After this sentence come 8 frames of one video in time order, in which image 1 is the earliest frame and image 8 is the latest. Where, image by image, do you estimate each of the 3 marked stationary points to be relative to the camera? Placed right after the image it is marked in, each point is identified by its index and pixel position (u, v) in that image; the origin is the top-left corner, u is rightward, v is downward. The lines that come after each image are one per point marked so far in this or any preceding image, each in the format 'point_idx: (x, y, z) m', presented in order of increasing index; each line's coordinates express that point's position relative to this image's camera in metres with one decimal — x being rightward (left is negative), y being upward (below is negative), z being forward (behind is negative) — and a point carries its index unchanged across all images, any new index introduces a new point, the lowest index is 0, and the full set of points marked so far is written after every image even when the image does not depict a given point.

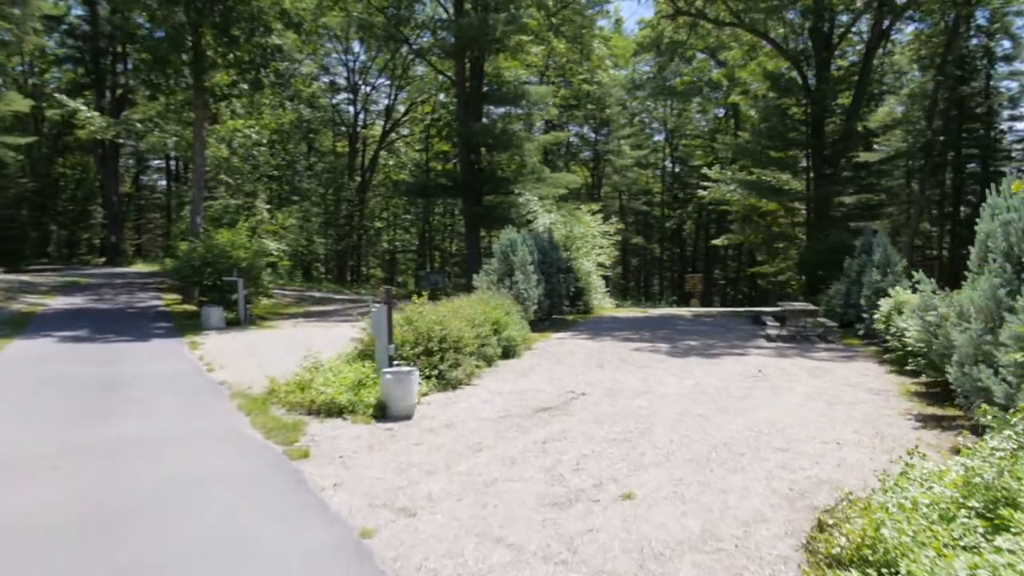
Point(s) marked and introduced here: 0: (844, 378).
0: (+3.4, -0.9, +8.0) m
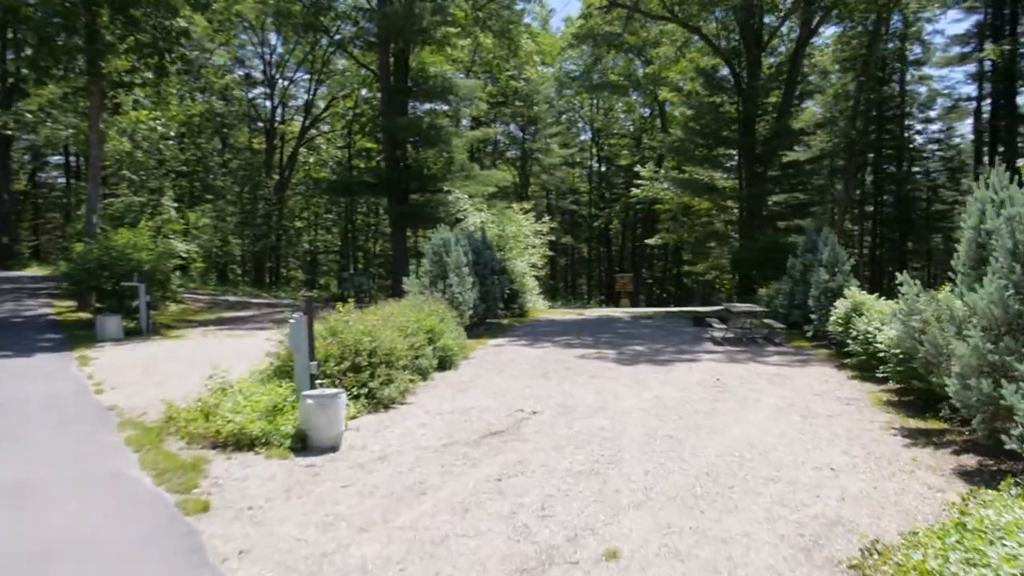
0: (+2.8, -0.9, +7.5) m
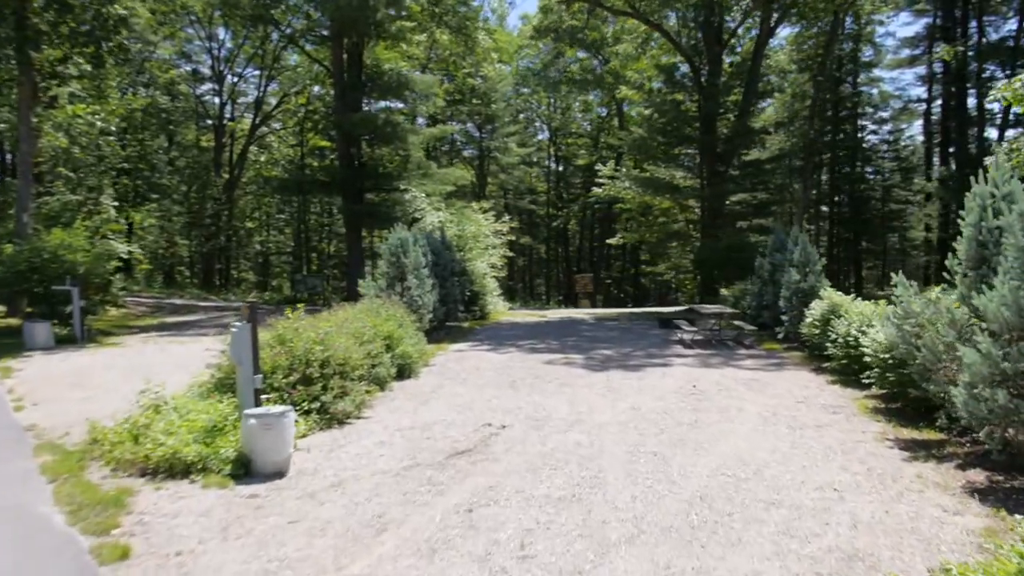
0: (+2.5, -0.9, +7.1) m
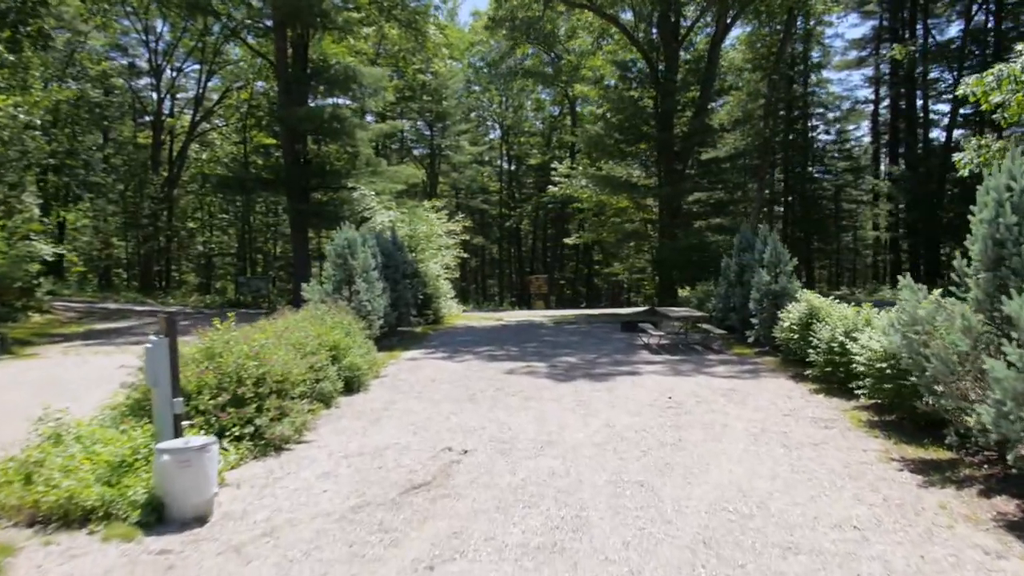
0: (+2.2, -1.0, +6.6) m
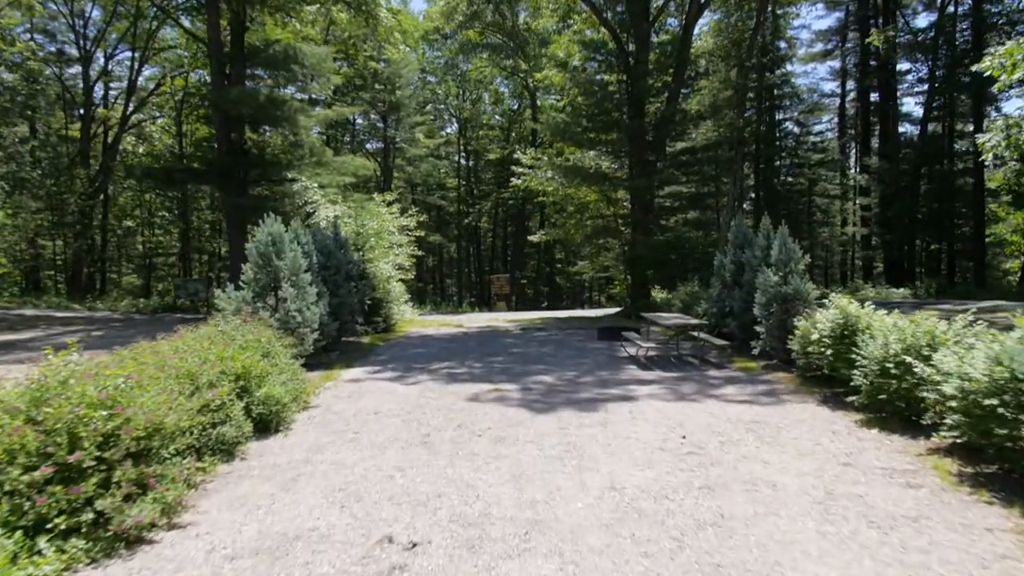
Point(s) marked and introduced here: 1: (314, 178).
0: (+2.0, -1.0, +5.1) m
1: (-4.6, +2.5, +18.2) m
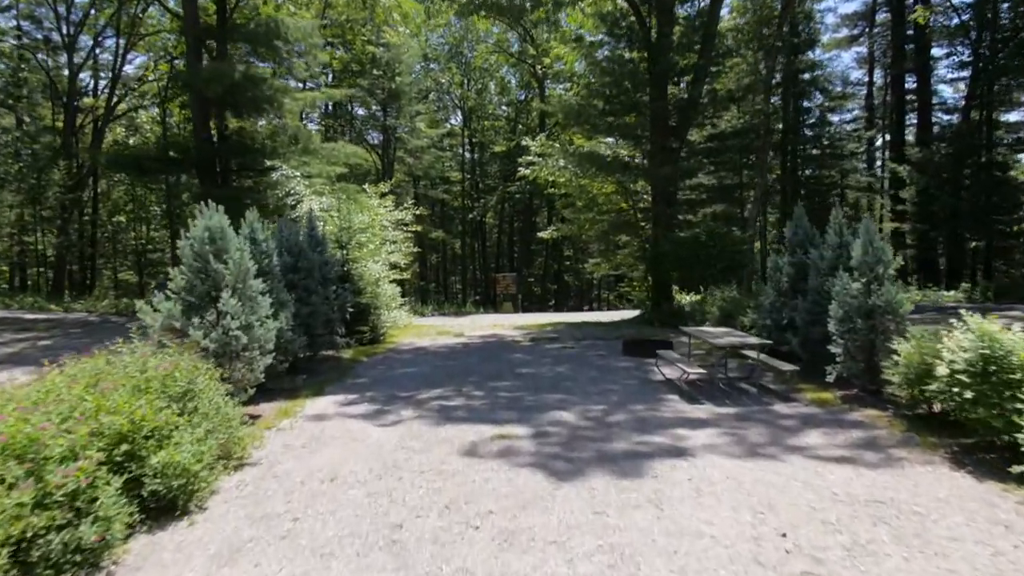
0: (+2.0, -1.1, +3.3) m
1: (-4.4, +2.5, +16.5) m
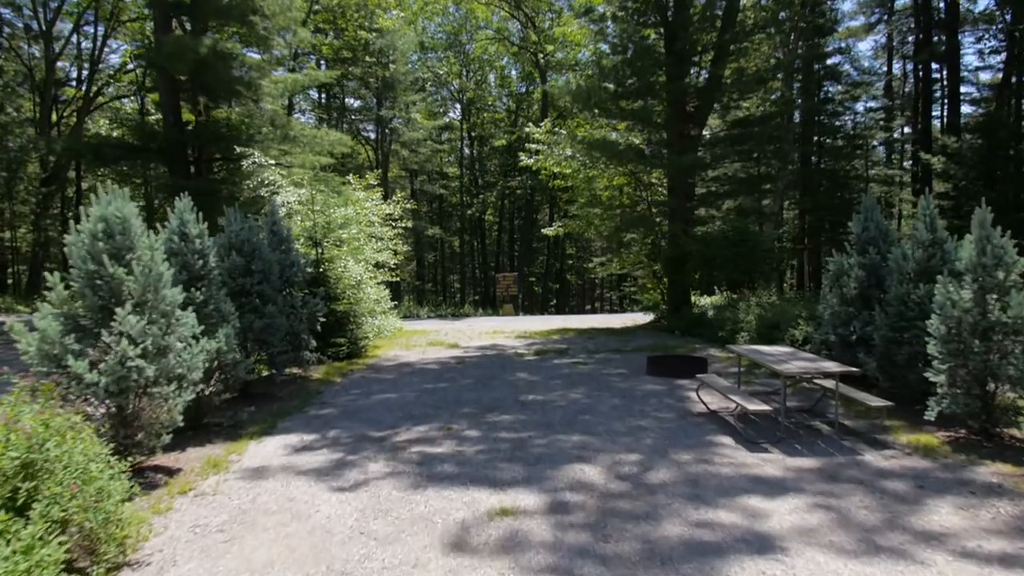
0: (+2.0, -1.2, +1.7) m
1: (-4.4, +2.5, +14.9) m
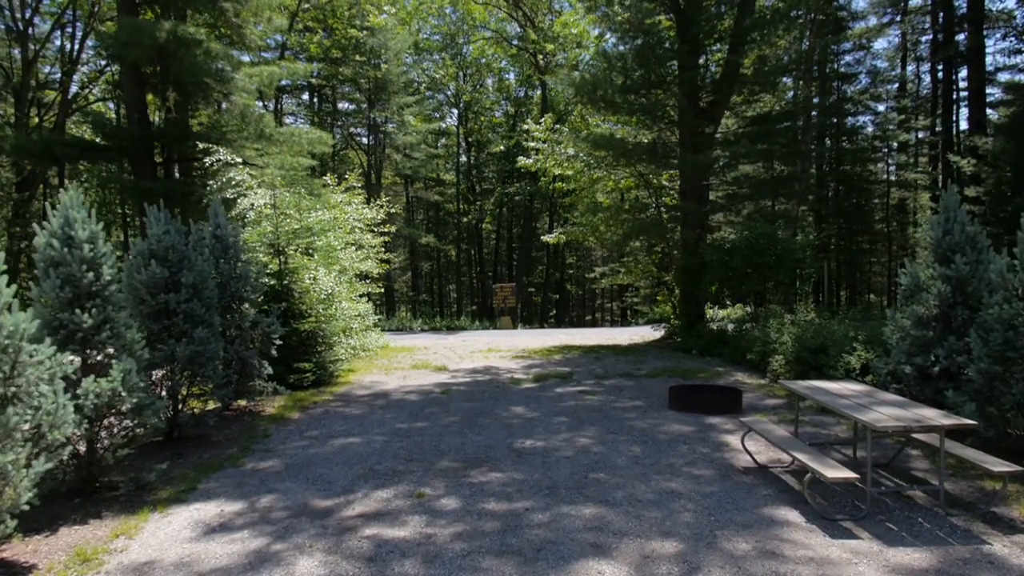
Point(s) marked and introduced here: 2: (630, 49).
0: (+2.0, -1.2, +0.4) m
1: (-4.5, +2.3, +13.6) m
2: (+1.9, +3.9, +12.9) m
